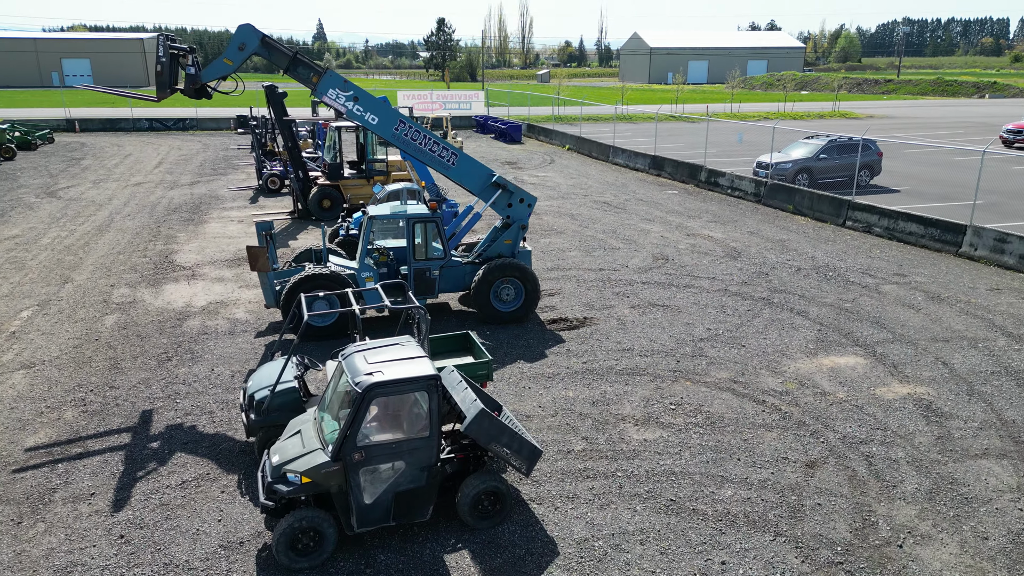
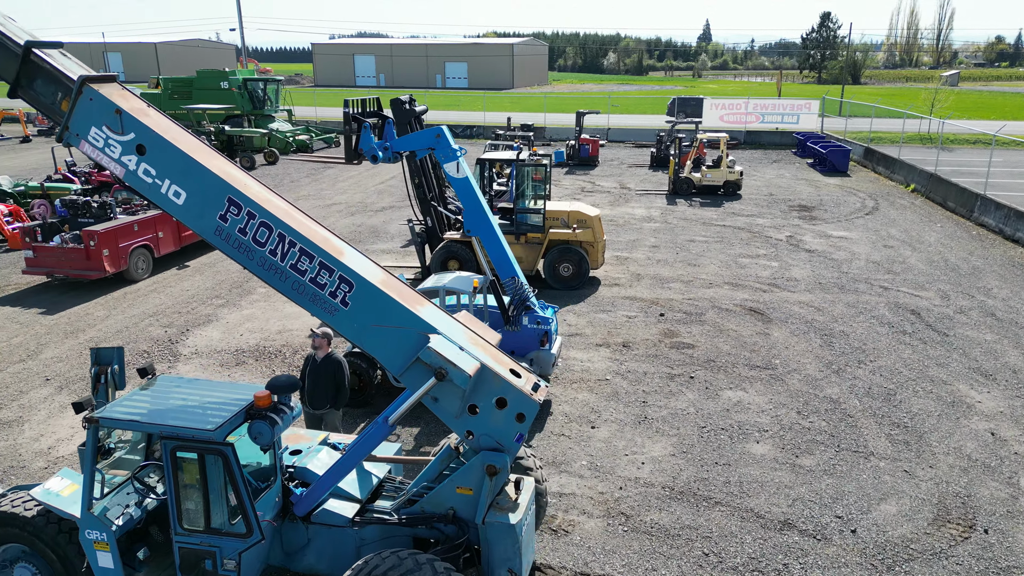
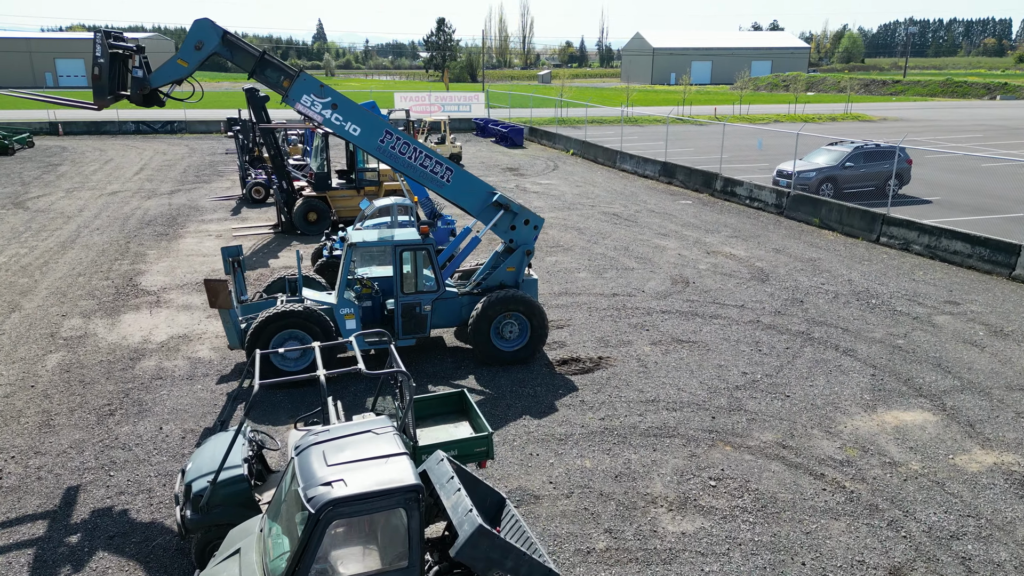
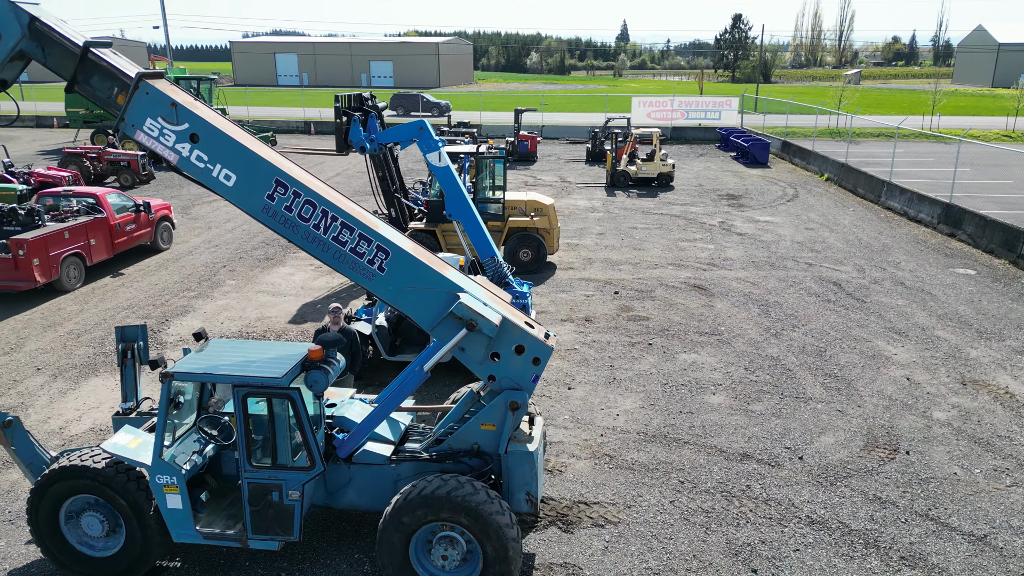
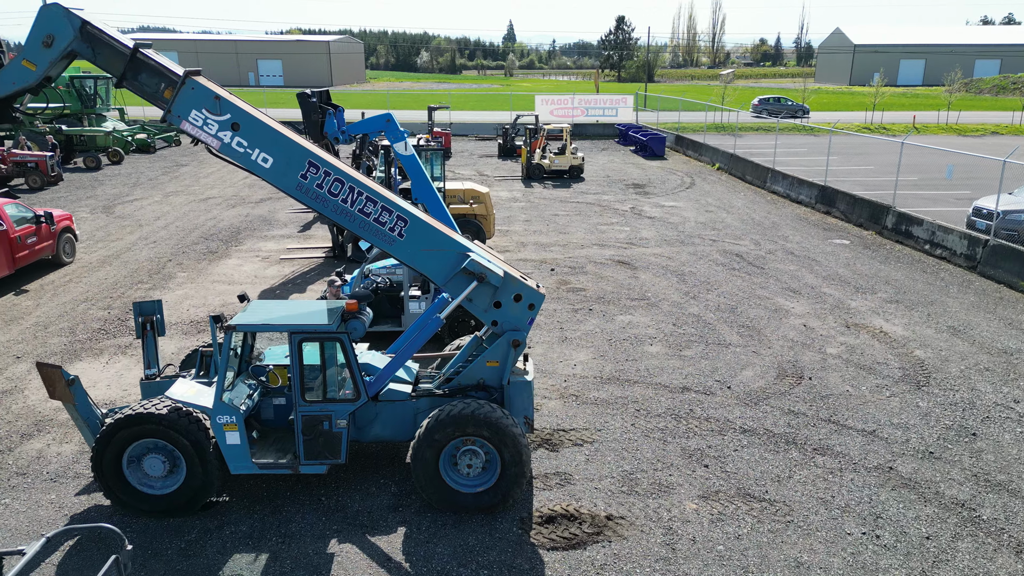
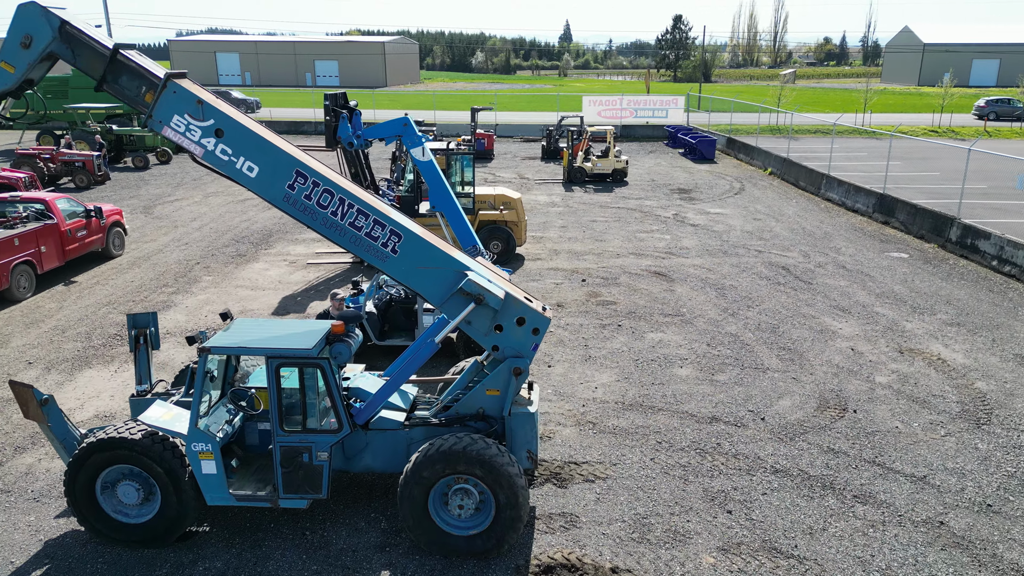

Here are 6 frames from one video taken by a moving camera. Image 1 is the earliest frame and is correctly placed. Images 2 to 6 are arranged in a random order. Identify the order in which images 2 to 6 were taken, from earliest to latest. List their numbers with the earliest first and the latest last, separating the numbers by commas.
3, 5, 6, 4, 2
